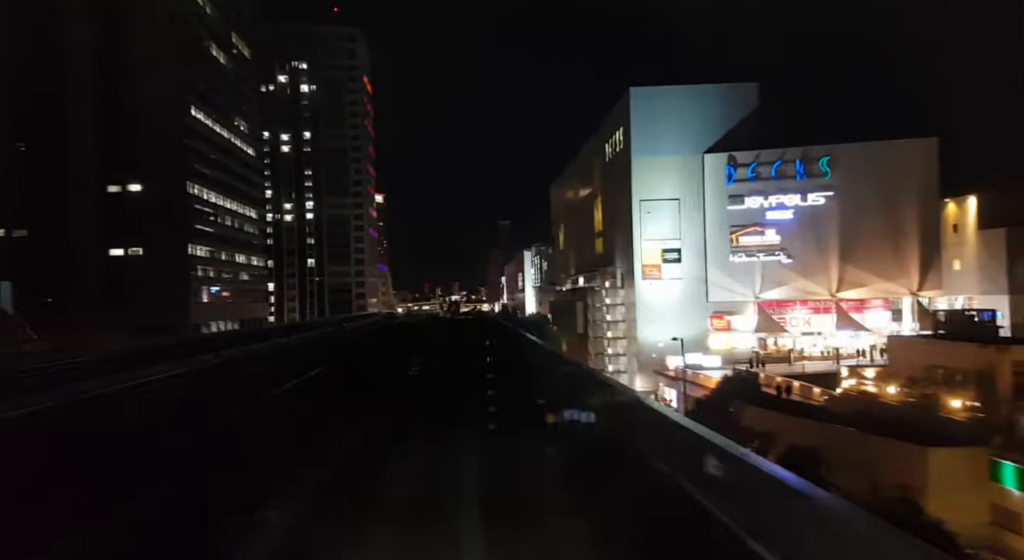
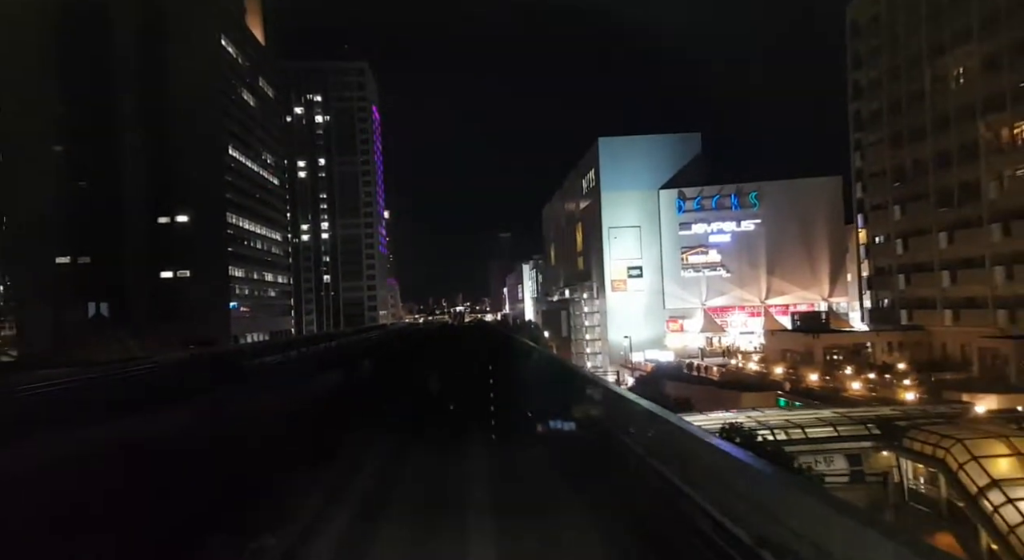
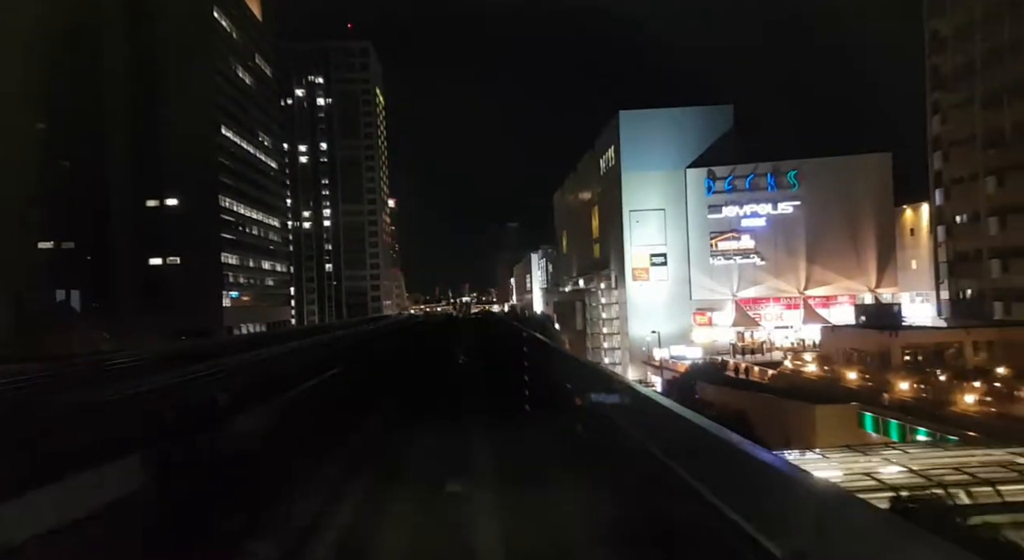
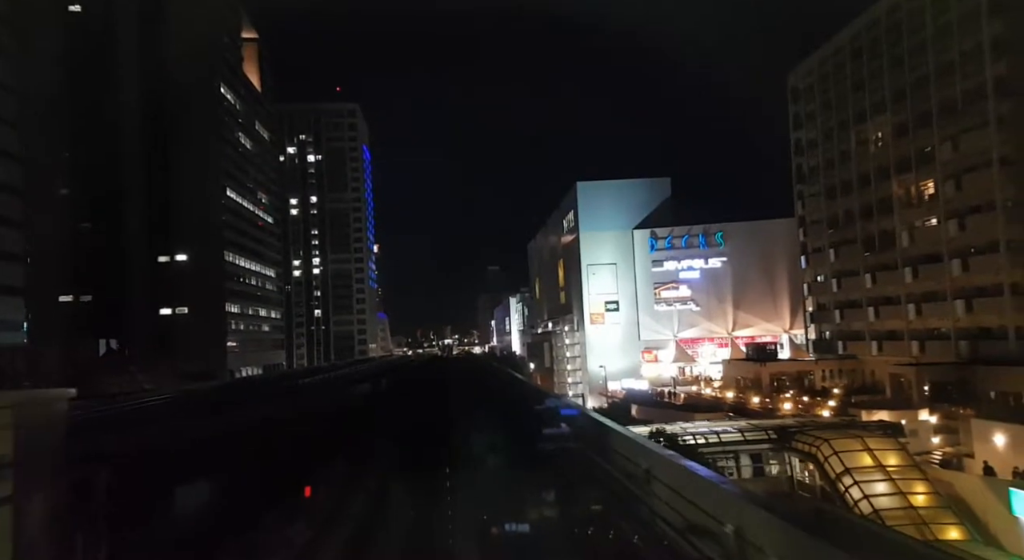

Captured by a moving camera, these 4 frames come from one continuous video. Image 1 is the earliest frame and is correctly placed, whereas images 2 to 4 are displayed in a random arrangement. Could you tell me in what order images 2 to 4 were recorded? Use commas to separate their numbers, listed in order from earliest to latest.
3, 2, 4
